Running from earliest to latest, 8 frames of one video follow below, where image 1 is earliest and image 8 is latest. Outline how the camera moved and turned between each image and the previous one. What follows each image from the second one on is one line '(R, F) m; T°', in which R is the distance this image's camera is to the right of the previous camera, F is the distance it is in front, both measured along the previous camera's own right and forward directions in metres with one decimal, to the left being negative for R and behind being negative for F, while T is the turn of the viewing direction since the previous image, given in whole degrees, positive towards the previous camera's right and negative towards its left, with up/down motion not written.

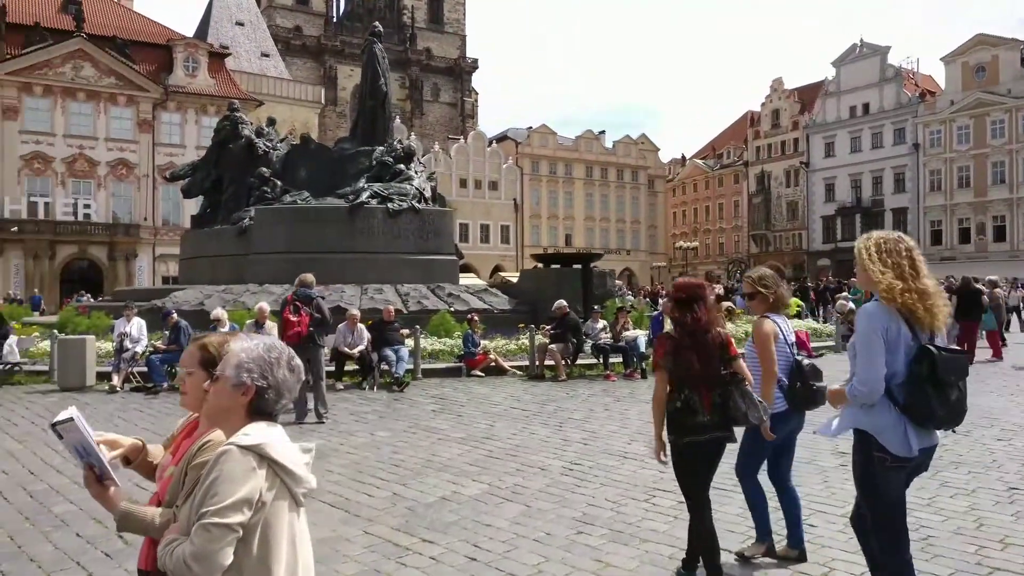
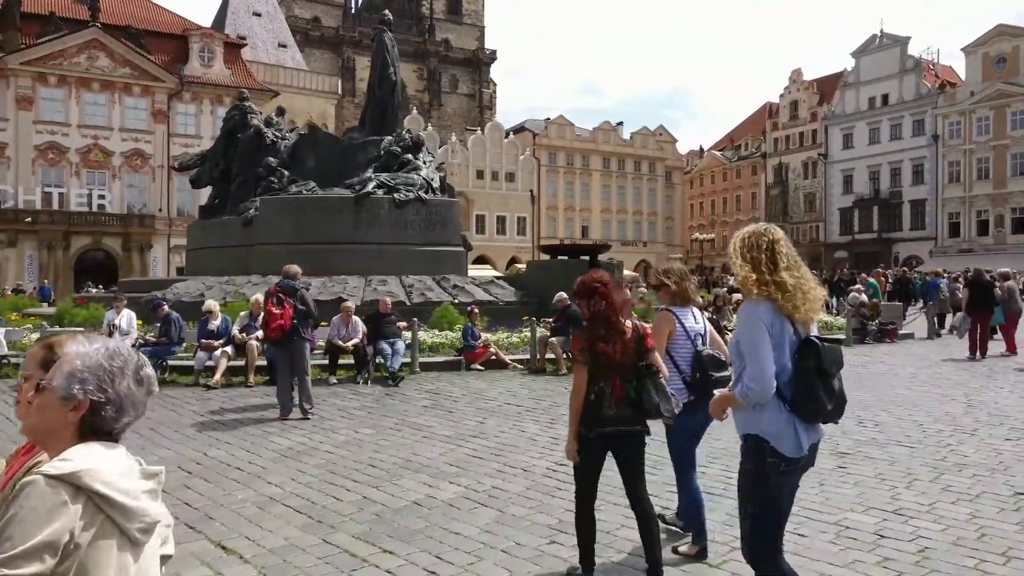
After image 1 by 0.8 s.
(+0.3, +0.3) m; -1°
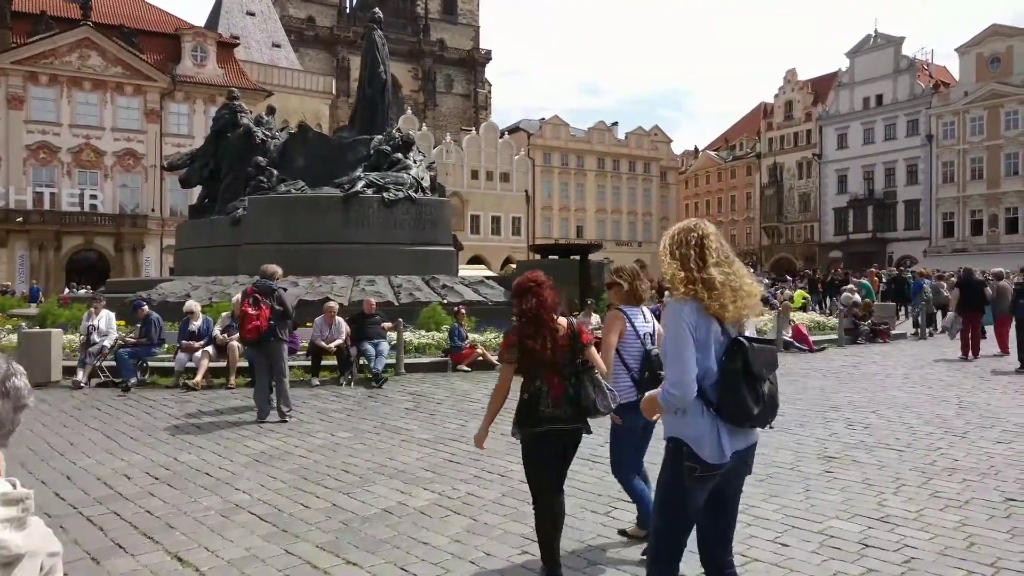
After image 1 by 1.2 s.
(+0.1, +0.2) m; 0°
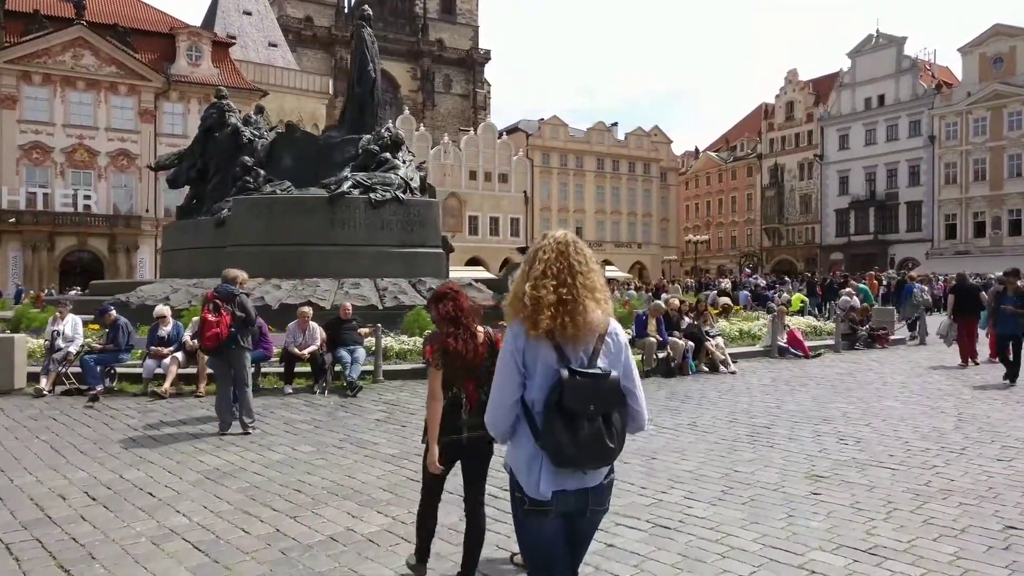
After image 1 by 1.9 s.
(+0.2, +0.4) m; 0°
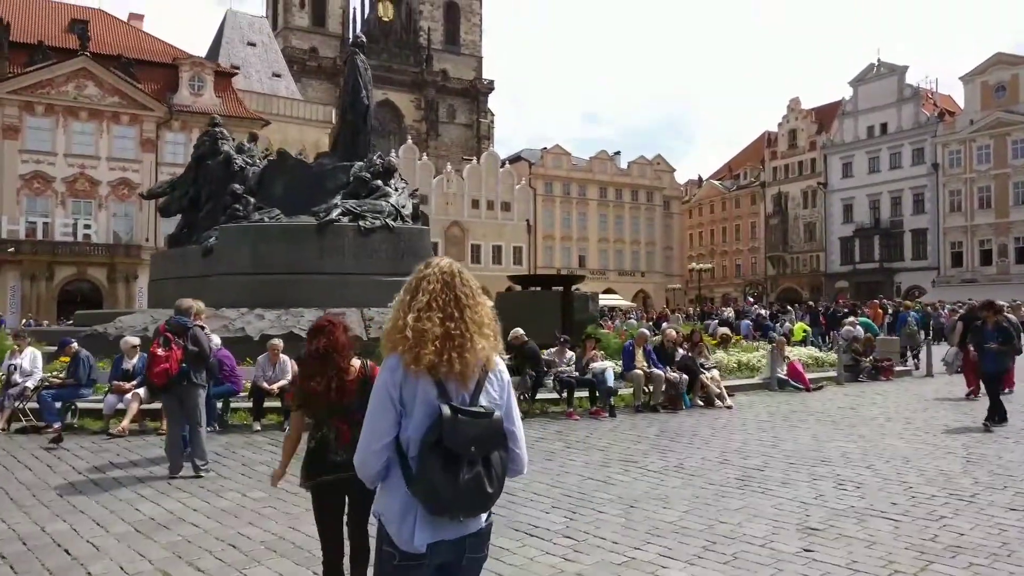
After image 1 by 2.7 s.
(+0.3, +0.5) m; 0°
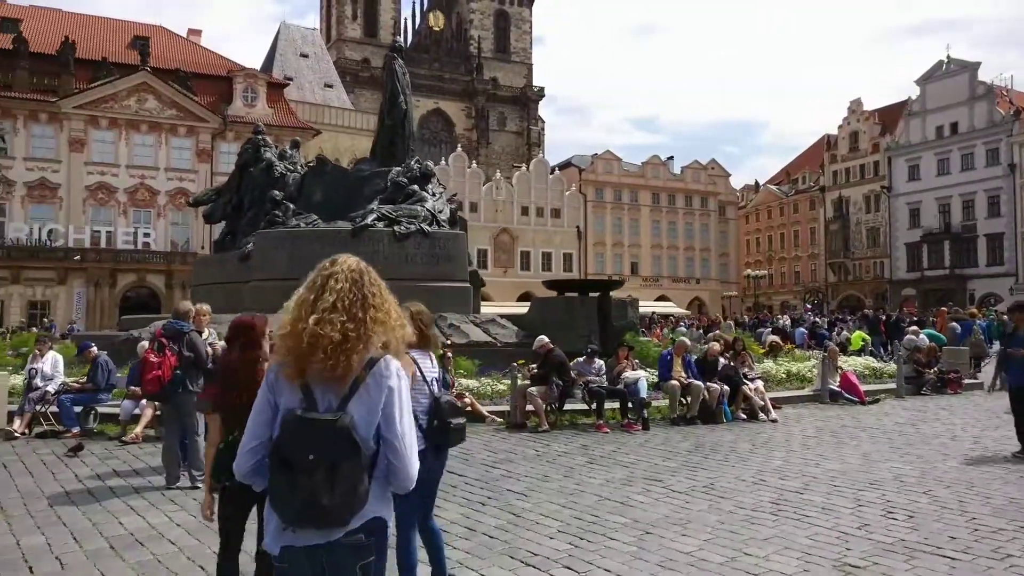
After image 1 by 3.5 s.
(+0.3, +0.5) m; -4°
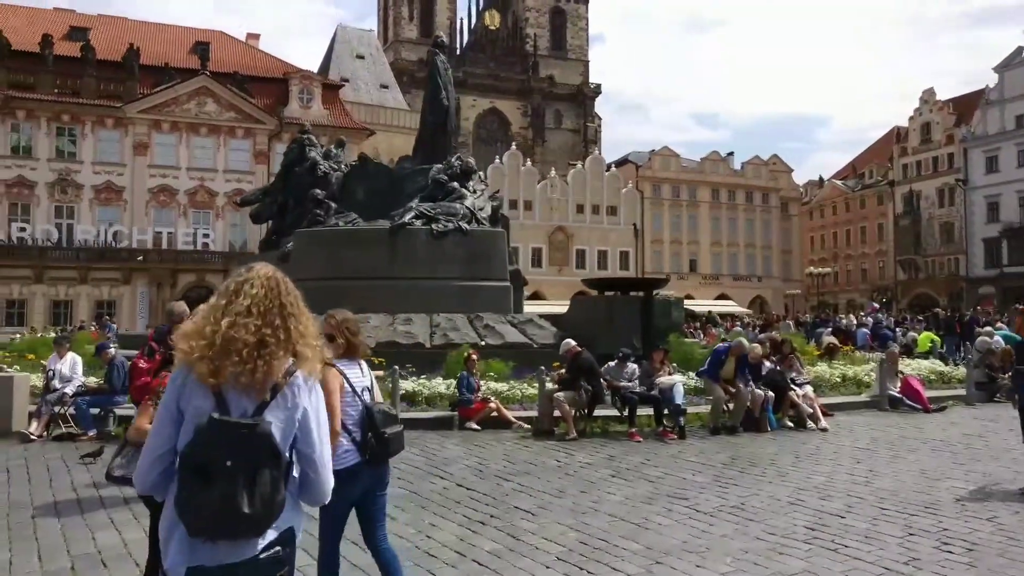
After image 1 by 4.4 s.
(+0.4, +0.5) m; -4°
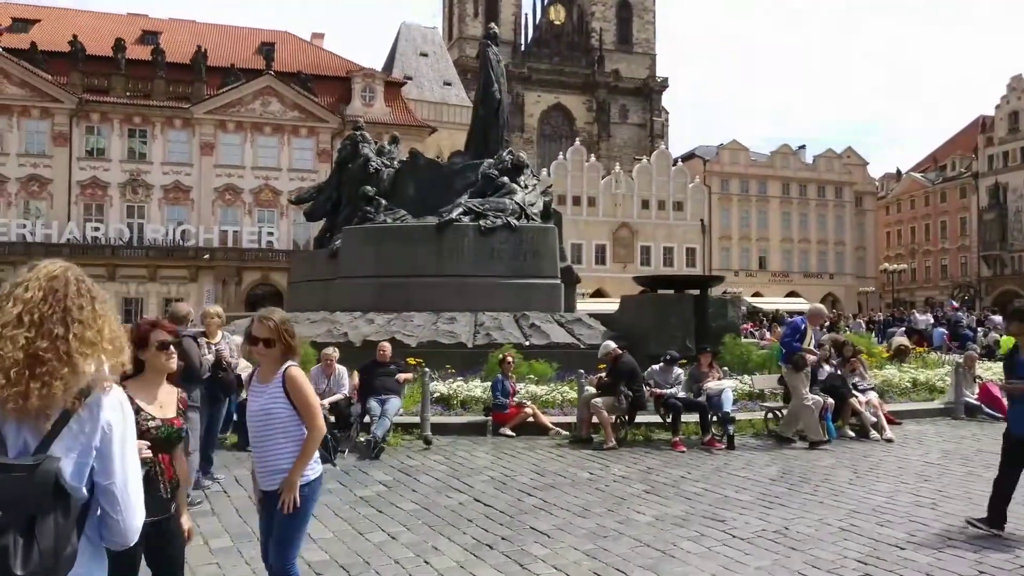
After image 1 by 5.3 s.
(+0.3, +0.5) m; -5°
